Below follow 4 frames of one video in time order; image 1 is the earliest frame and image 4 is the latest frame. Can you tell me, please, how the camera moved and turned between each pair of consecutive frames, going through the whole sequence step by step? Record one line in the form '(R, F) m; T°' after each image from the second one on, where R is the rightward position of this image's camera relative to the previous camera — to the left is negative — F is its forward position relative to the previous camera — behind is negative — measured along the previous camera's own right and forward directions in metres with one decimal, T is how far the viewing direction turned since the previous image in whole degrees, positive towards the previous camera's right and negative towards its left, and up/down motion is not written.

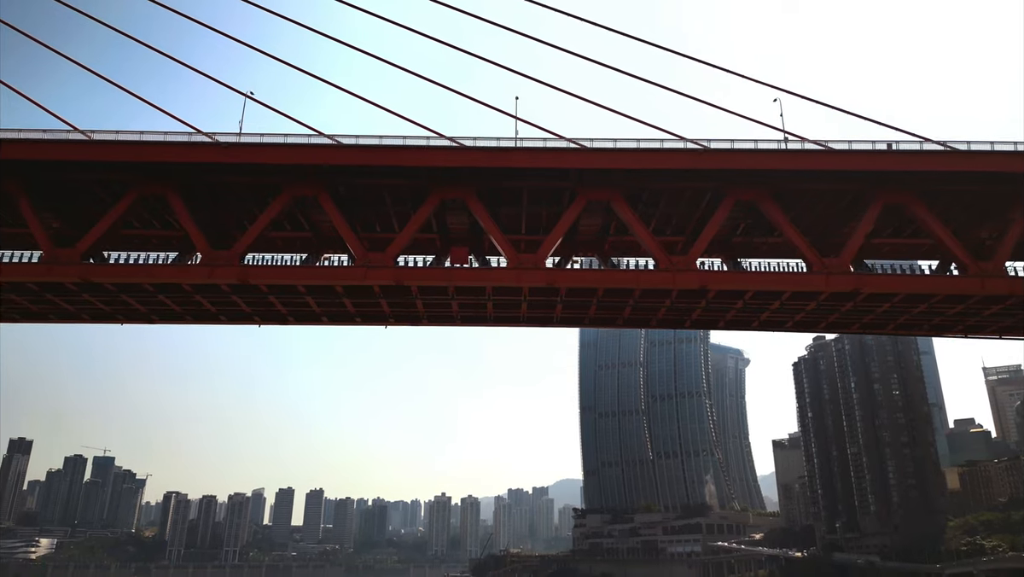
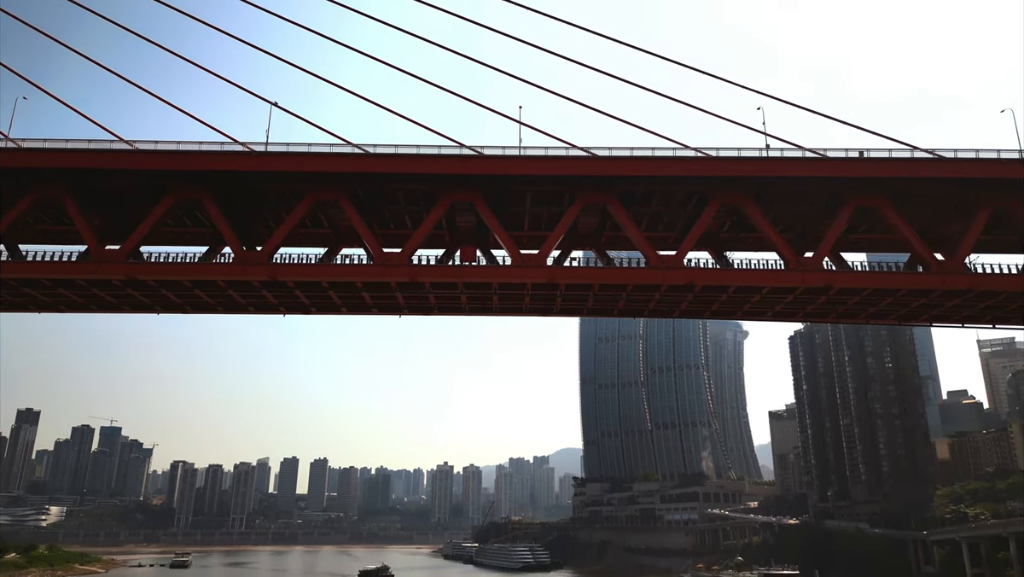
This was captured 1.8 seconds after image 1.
(0.0, -0.9) m; 0°
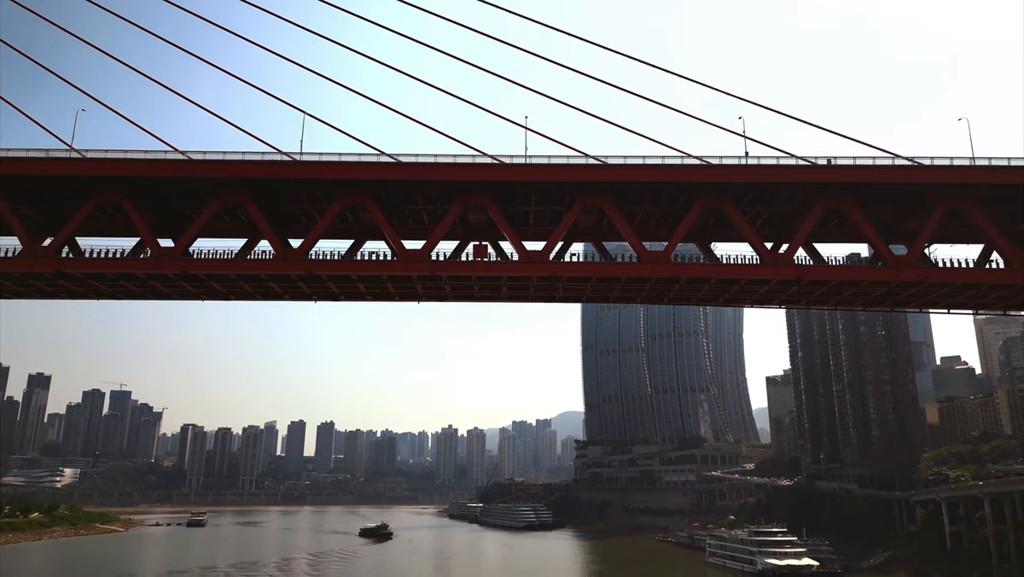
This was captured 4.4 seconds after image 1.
(-0.1, -1.3) m; 0°
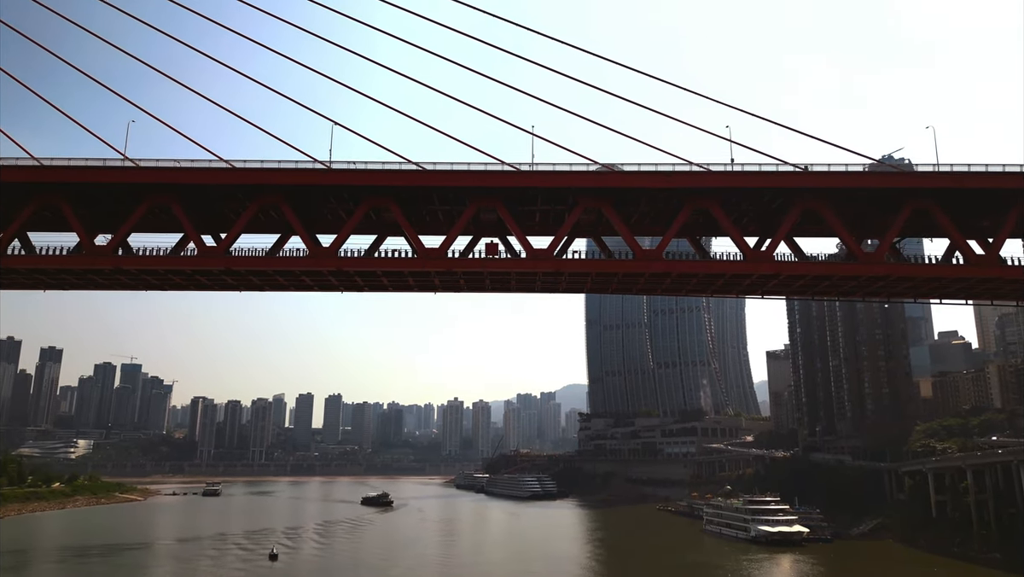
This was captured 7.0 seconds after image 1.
(-0.1, -1.3) m; 0°
